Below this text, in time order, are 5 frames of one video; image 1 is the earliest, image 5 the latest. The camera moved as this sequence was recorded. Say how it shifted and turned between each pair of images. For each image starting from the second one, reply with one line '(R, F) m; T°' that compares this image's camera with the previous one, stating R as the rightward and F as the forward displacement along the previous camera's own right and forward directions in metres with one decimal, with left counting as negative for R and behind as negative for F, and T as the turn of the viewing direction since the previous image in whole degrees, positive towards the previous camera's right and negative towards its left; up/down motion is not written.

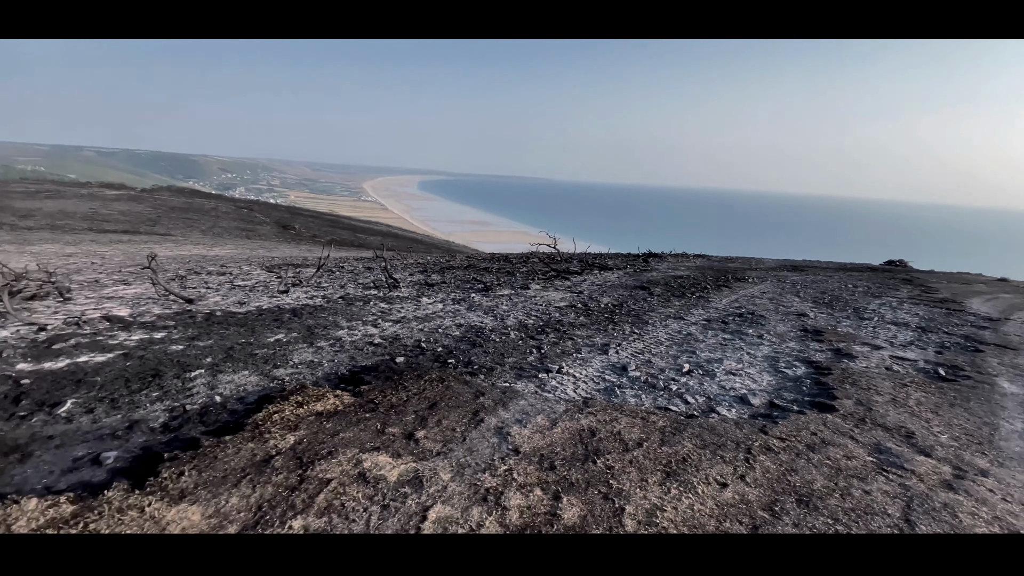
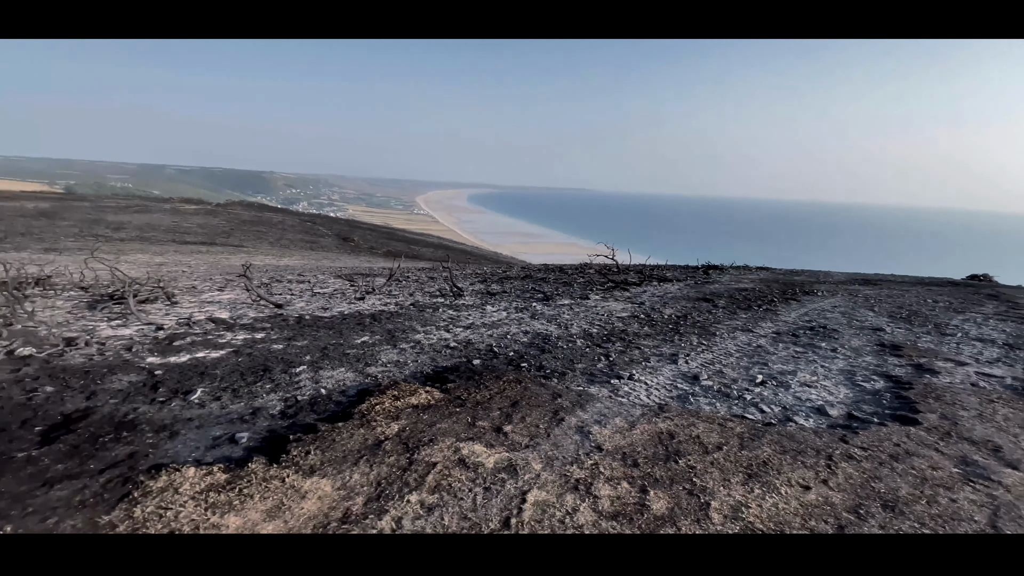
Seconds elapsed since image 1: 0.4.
(-0.2, -0.2) m; -6°
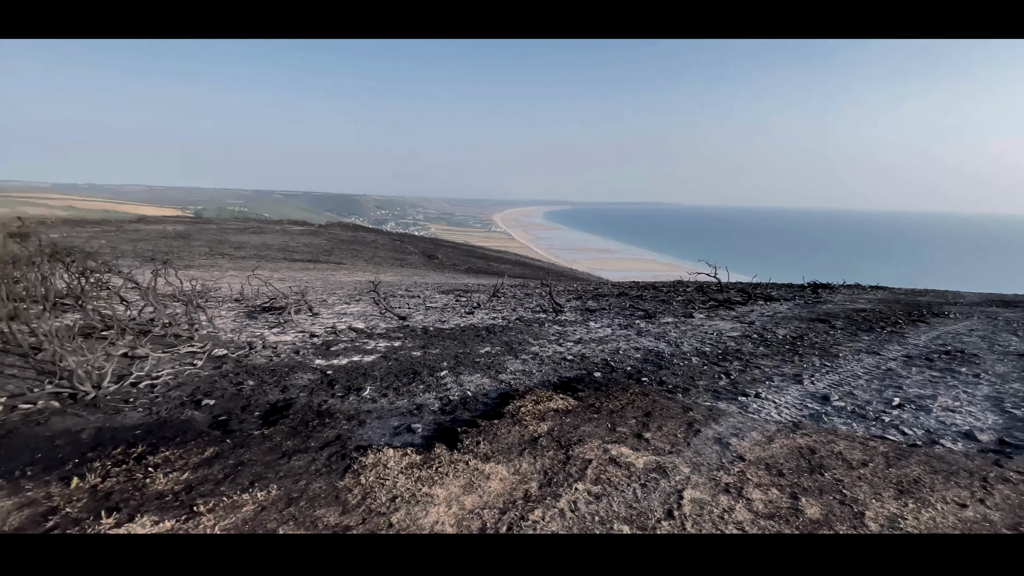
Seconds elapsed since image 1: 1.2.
(-0.4, -0.3) m; -9°
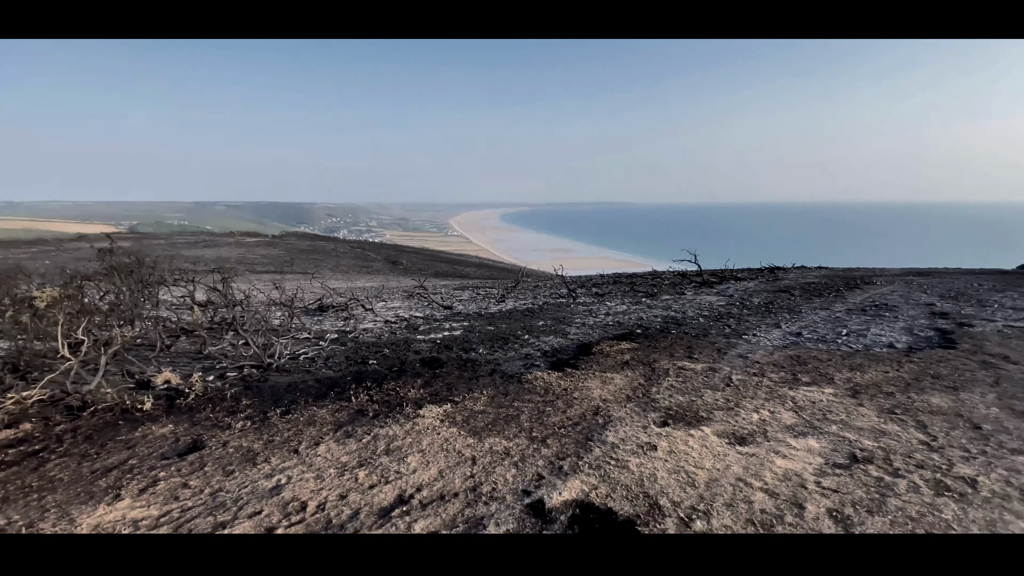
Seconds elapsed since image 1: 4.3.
(-1.1, -1.3) m; +5°
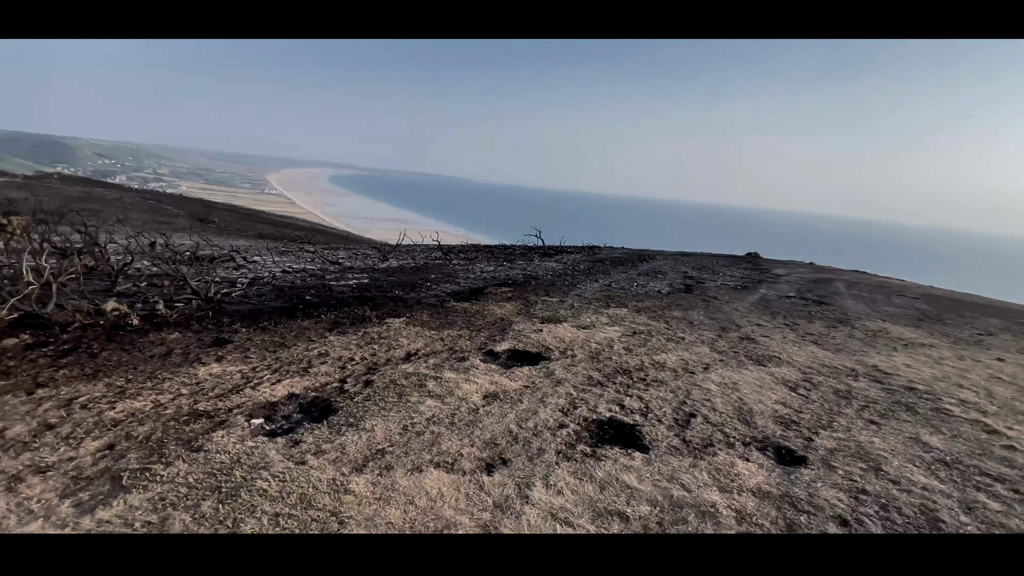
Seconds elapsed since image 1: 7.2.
(-1.0, -1.5) m; +20°
